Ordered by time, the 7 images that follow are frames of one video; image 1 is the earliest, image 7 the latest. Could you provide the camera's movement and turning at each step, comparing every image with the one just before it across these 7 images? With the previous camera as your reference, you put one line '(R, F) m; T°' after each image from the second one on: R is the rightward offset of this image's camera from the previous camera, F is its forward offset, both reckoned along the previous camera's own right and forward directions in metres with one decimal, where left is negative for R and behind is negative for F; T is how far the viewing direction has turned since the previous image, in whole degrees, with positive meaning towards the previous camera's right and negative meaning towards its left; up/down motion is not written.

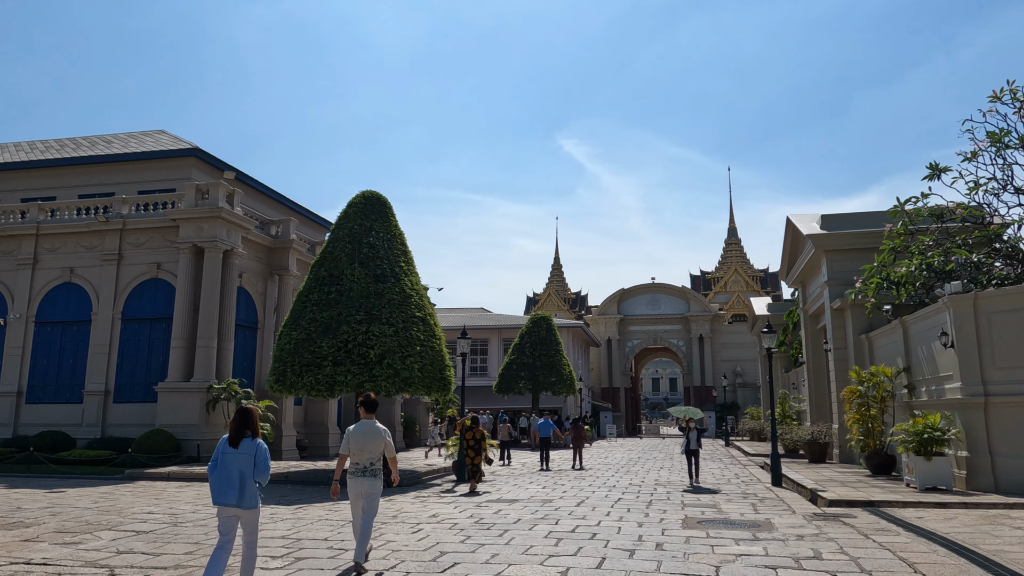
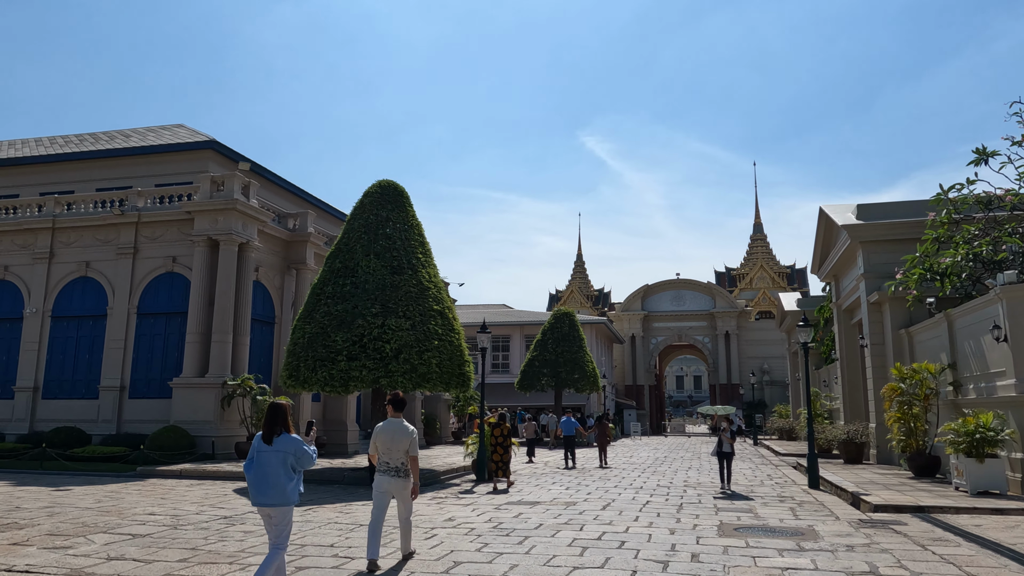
(0.0, +0.7) m; -2°
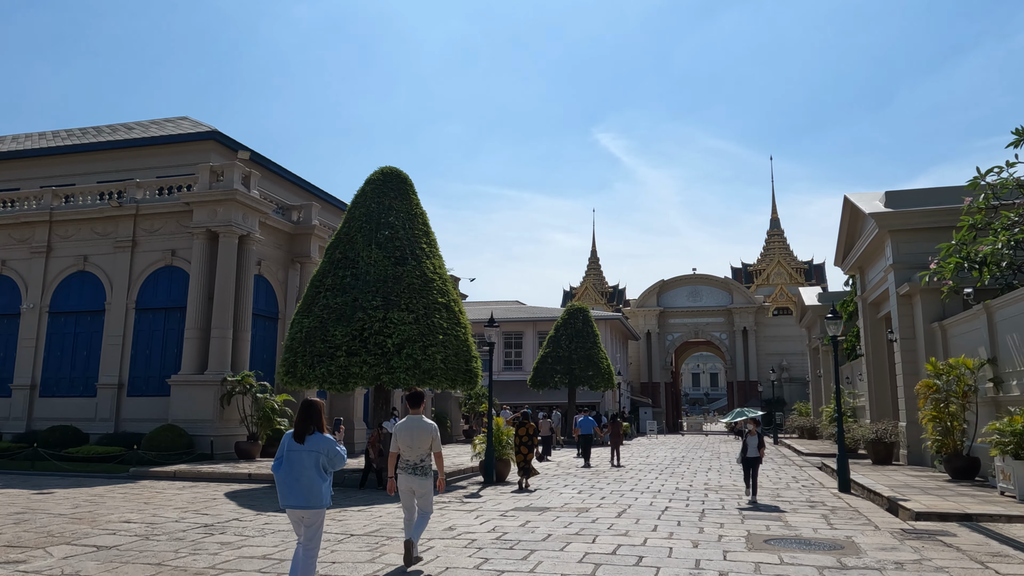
(+0.1, +0.9) m; -1°
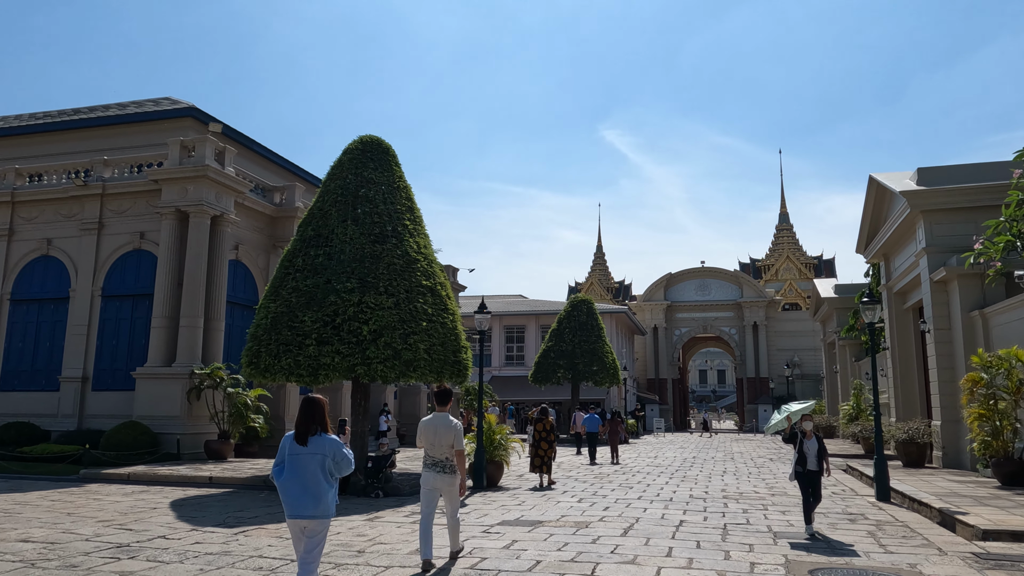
(+0.2, +1.7) m; 0°
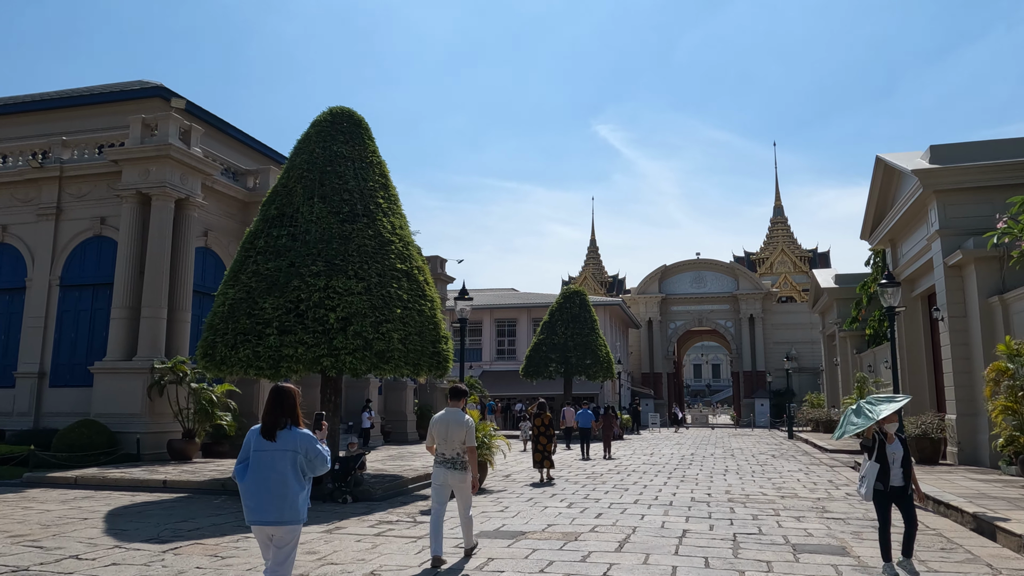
(+0.2, +1.2) m; 0°
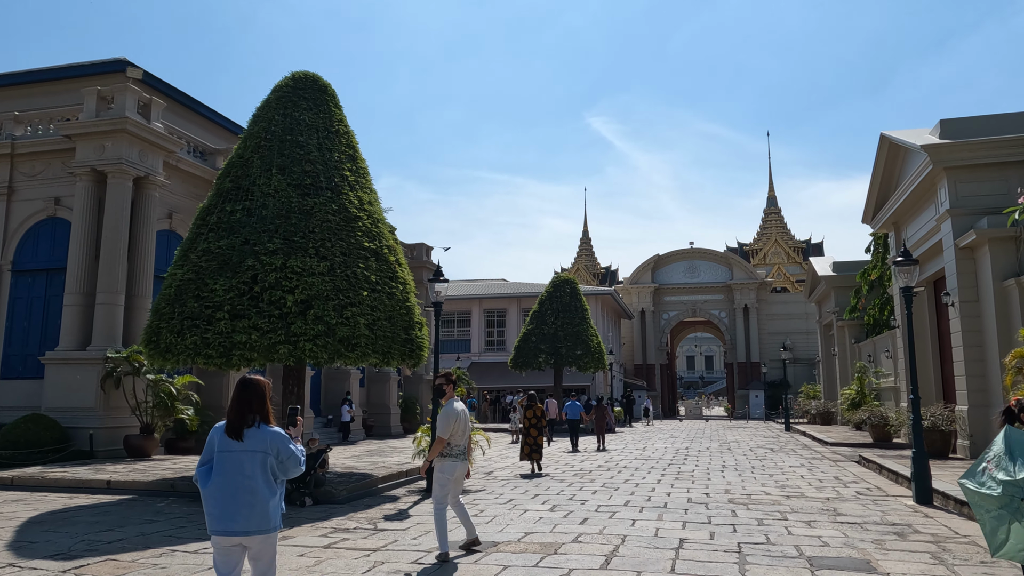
(+0.2, +1.1) m; +1°
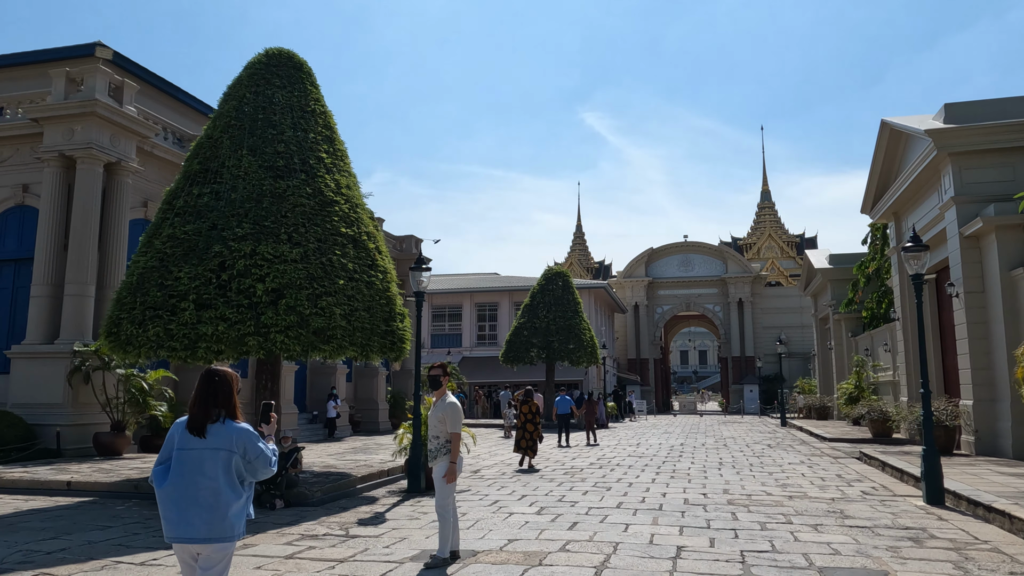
(+0.1, +0.7) m; 0°
